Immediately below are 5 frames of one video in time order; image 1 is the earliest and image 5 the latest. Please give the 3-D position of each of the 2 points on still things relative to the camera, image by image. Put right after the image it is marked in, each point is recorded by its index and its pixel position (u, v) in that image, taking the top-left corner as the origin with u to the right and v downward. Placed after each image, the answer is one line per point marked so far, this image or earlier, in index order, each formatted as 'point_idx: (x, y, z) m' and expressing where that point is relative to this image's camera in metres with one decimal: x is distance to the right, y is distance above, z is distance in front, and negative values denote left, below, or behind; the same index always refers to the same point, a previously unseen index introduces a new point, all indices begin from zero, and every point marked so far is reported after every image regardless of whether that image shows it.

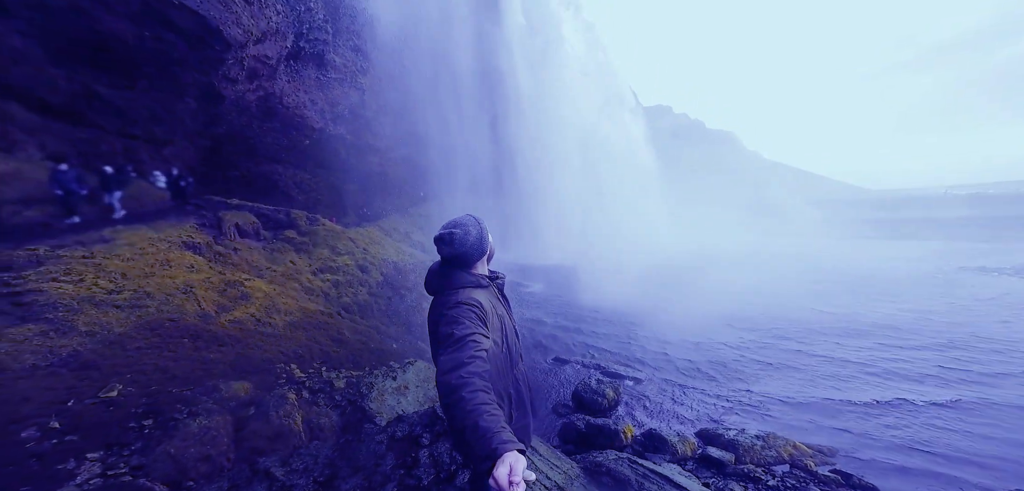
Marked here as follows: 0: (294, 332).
0: (-4.1, -1.5, +7.2) m
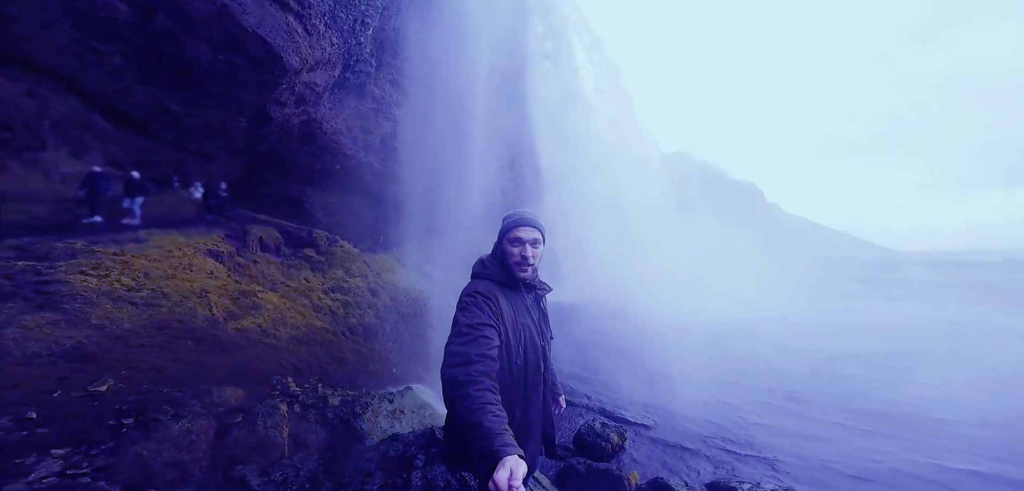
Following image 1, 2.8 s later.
0: (-3.9, -1.8, +7.0) m
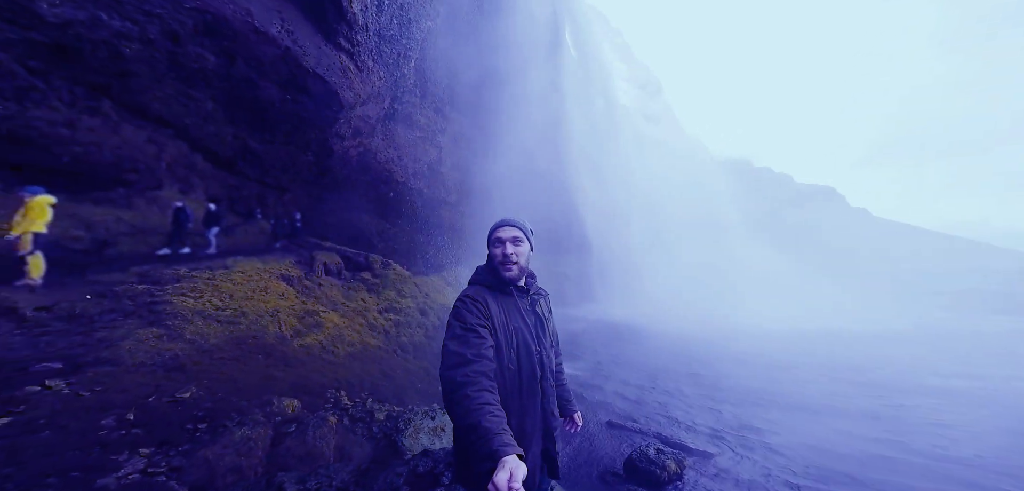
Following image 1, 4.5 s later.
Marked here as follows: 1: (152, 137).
0: (-3.0, -2.2, +7.4) m
1: (-7.7, +2.3, +8.5) m
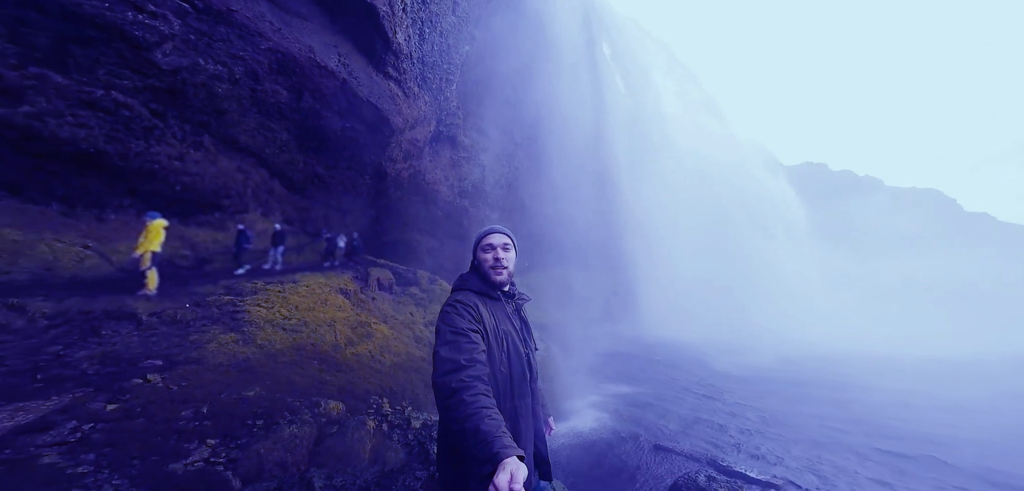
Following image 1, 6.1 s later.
0: (-2.2, -2.5, +7.7) m
1: (-6.6, +1.9, +9.8) m
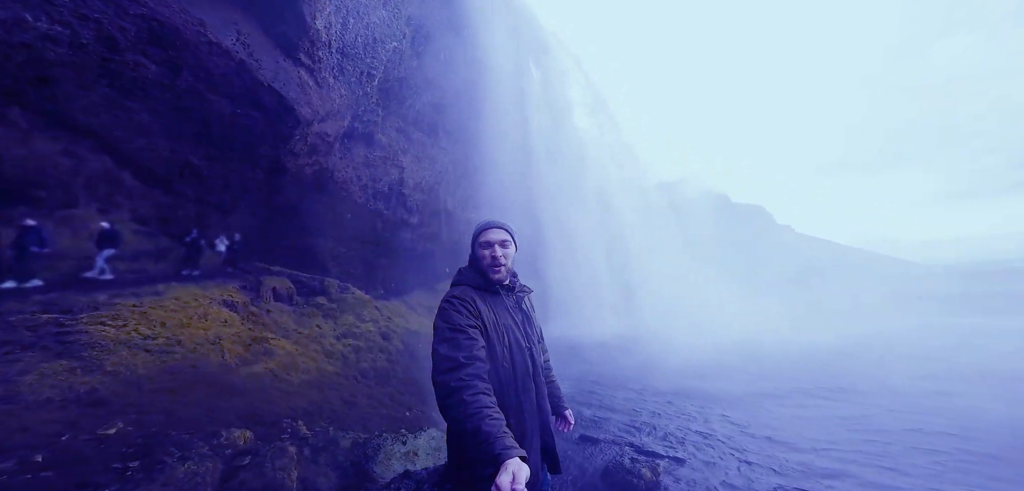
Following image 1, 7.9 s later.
0: (-3.6, -2.5, +6.9) m
1: (-8.4, +1.8, +7.6) m
